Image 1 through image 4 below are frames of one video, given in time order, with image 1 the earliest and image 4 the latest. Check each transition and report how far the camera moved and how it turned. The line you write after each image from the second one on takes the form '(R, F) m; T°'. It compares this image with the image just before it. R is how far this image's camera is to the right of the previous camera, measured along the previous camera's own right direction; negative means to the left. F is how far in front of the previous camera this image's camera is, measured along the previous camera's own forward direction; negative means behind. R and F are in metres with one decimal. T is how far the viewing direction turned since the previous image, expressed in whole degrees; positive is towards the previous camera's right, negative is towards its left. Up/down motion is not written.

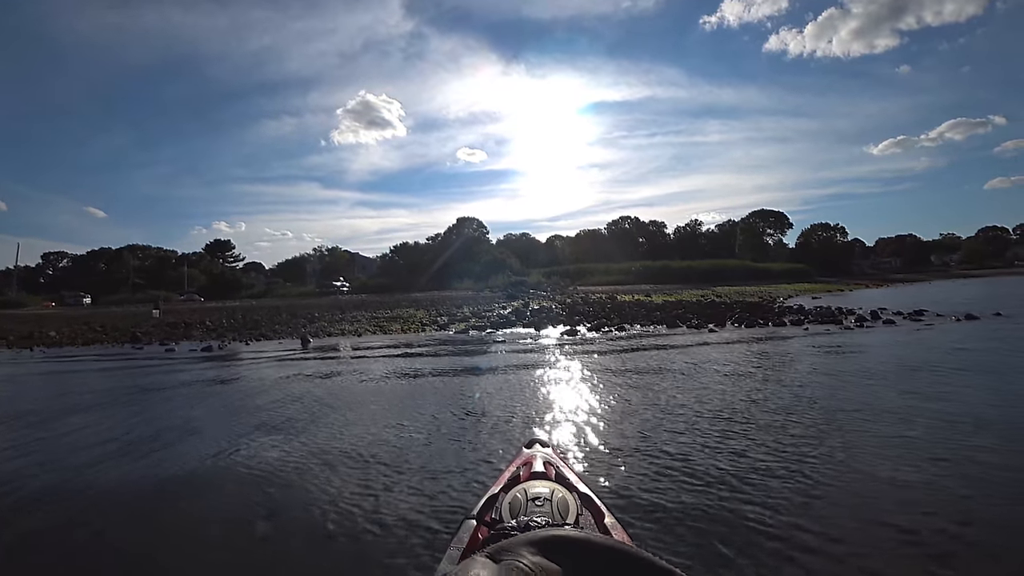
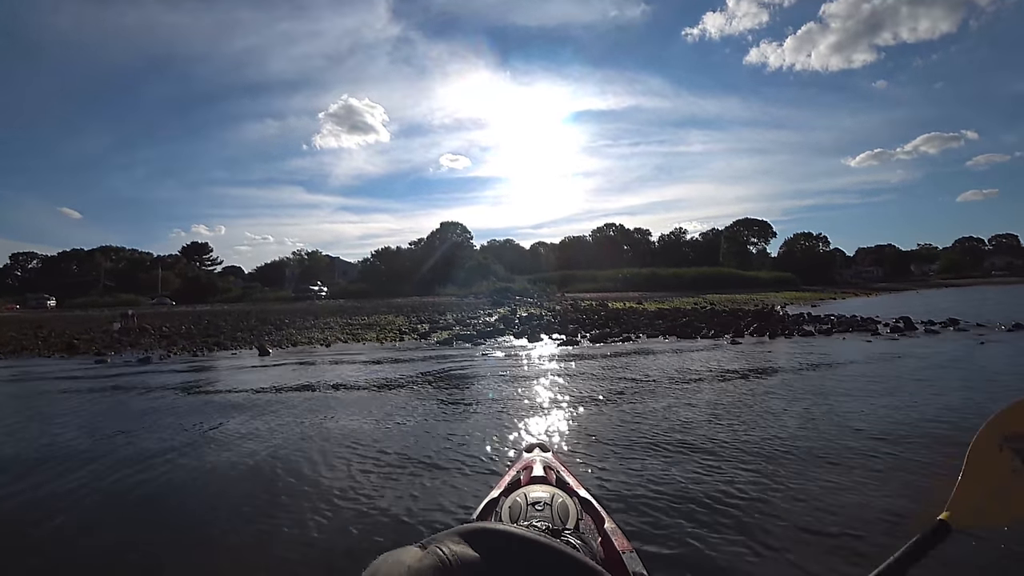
(-0.1, +0.9) m; +2°
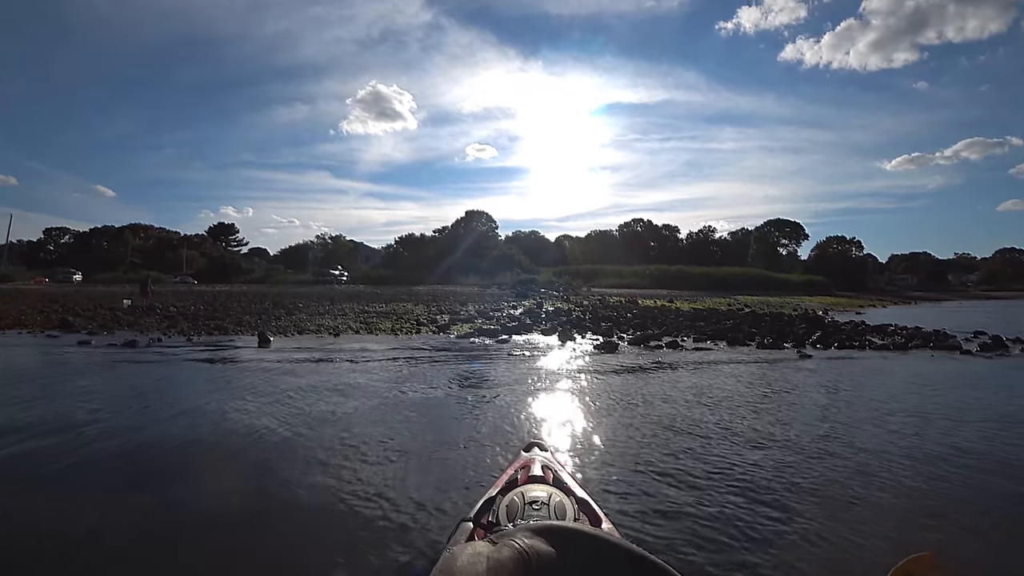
(-0.1, +0.7) m; -2°
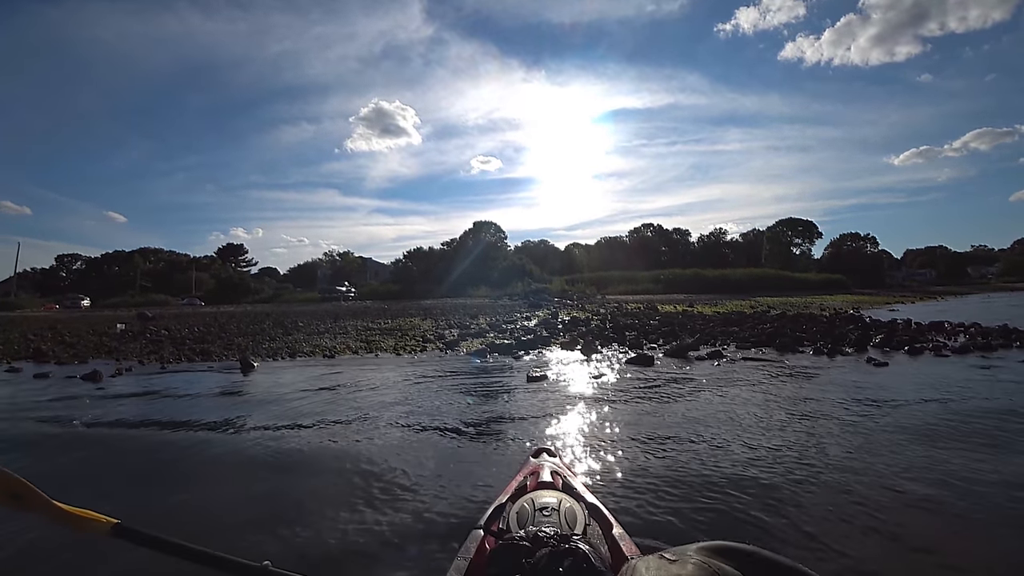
(0.0, +0.7) m; -1°
